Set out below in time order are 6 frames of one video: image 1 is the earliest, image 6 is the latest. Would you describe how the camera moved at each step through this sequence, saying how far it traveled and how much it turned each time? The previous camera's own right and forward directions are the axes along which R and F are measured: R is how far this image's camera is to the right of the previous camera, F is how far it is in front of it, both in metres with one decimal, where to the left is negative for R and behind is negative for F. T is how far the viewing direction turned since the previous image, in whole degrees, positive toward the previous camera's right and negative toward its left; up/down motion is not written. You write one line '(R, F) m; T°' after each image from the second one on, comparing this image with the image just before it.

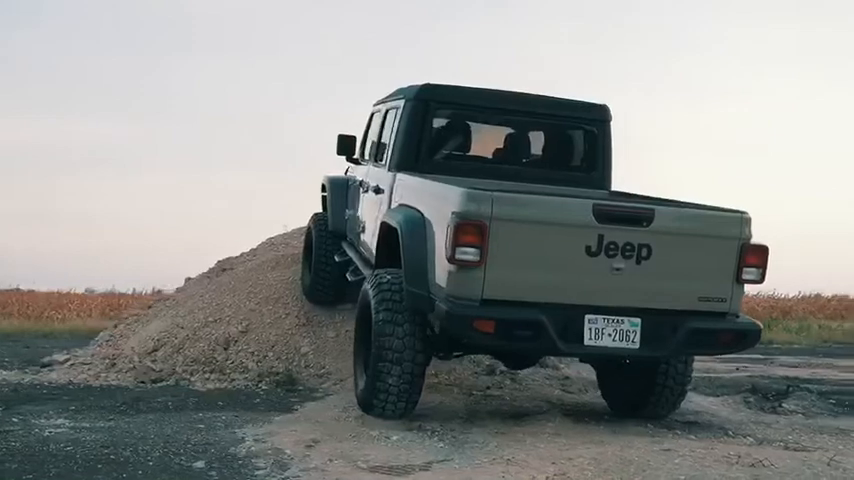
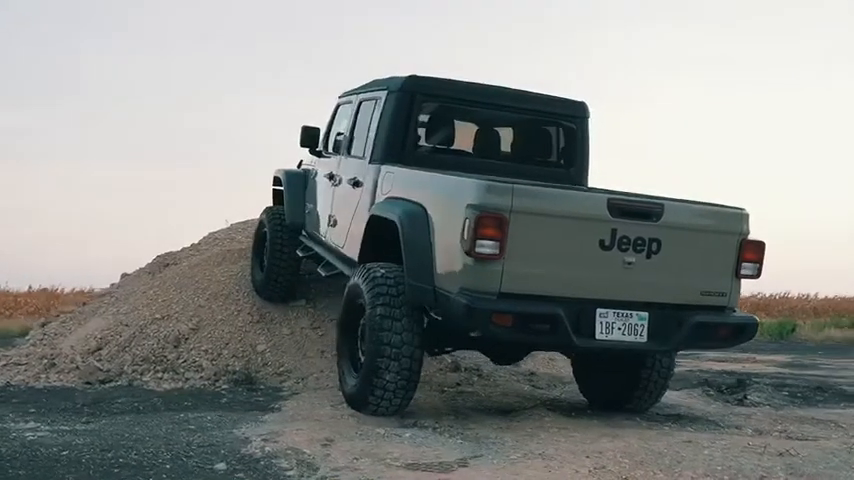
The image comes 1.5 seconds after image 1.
(-0.7, +0.1) m; +7°
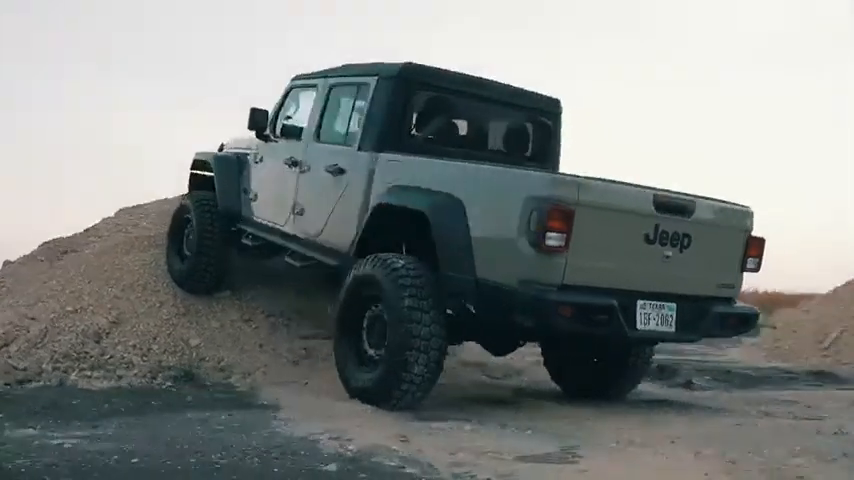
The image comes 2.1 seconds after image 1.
(-1.5, +0.2) m; +13°
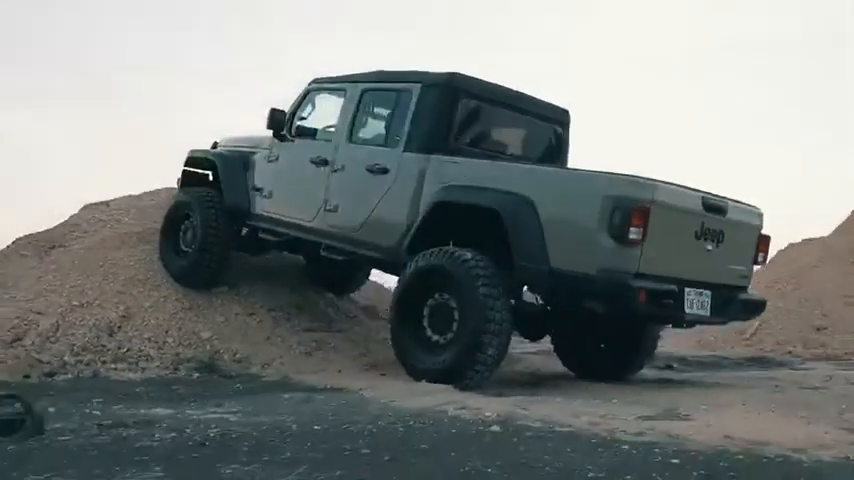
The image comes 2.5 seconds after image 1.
(-1.5, -0.5) m; +9°
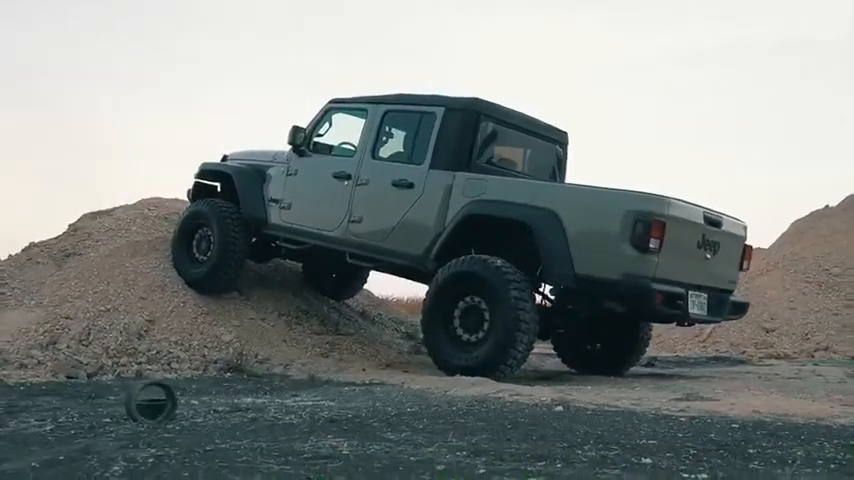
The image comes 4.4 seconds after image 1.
(-0.9, -0.7) m; +5°
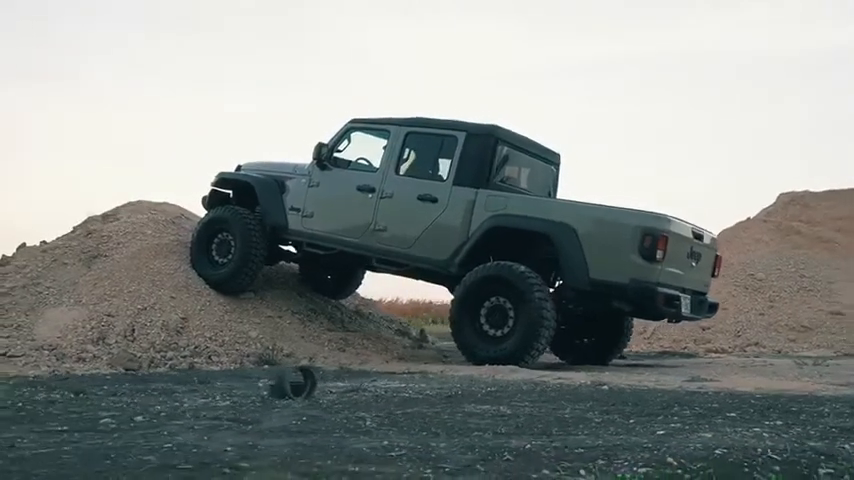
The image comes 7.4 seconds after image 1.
(-1.2, -1.1) m; +6°
